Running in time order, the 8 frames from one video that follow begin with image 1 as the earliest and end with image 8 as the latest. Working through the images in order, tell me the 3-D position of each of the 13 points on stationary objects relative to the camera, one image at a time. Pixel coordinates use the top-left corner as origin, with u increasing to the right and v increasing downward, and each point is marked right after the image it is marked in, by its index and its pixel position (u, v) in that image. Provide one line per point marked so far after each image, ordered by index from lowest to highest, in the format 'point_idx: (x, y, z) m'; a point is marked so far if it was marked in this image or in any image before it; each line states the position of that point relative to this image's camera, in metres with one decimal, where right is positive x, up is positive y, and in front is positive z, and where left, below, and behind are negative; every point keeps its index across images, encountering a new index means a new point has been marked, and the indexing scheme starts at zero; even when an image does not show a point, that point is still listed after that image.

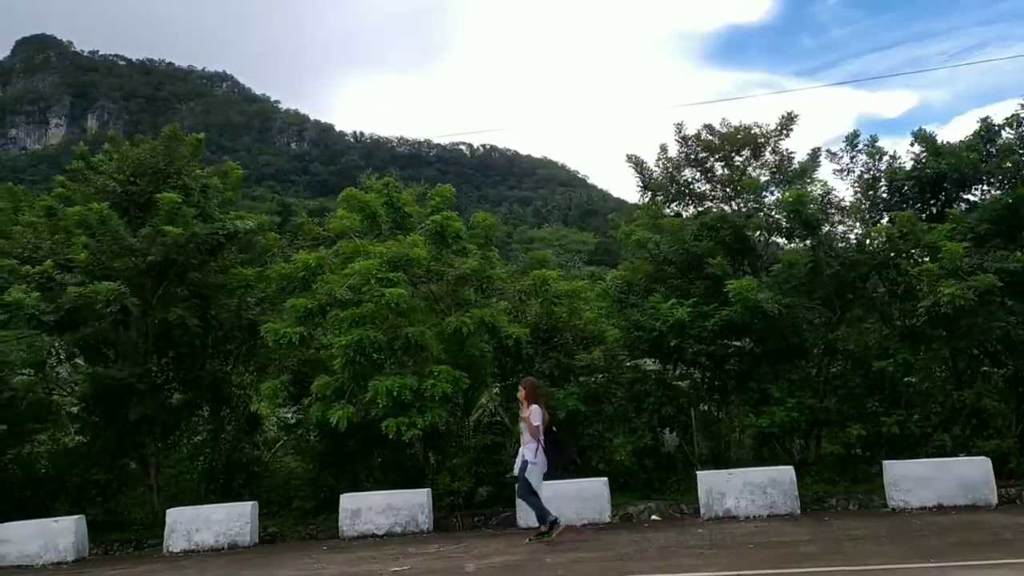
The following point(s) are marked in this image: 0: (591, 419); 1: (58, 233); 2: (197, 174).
0: (+0.9, -1.6, +10.2) m
1: (-5.3, +0.6, +10.1) m
2: (-3.8, +1.4, +10.6) m
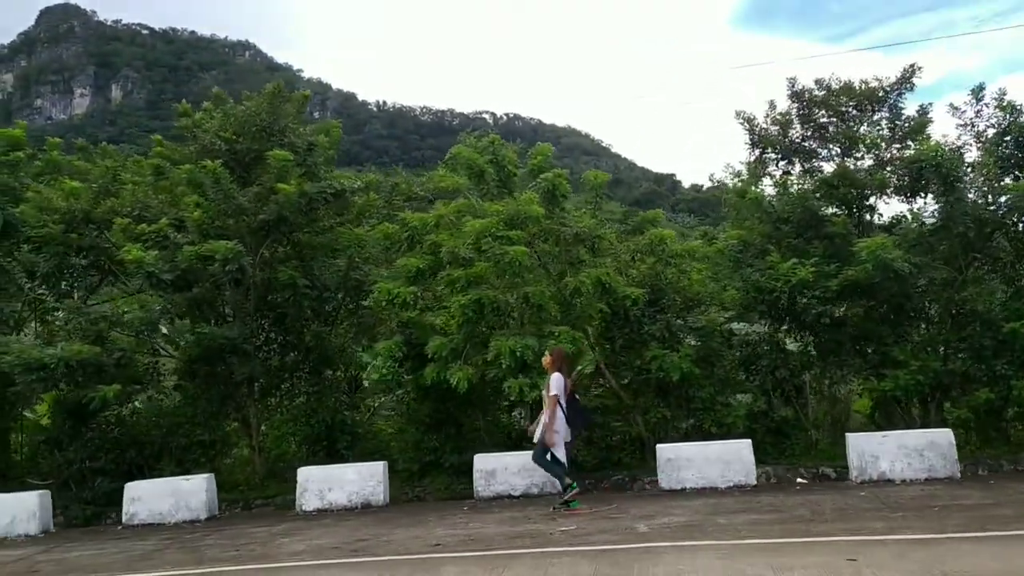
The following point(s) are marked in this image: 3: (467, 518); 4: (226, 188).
0: (+2.2, -1.1, +10.0) m
1: (-4.0, +1.1, +10.0) m
2: (-2.4, +1.9, +10.4) m
3: (-0.3, -1.8, +6.6) m
4: (-3.1, +1.2, +9.7) m
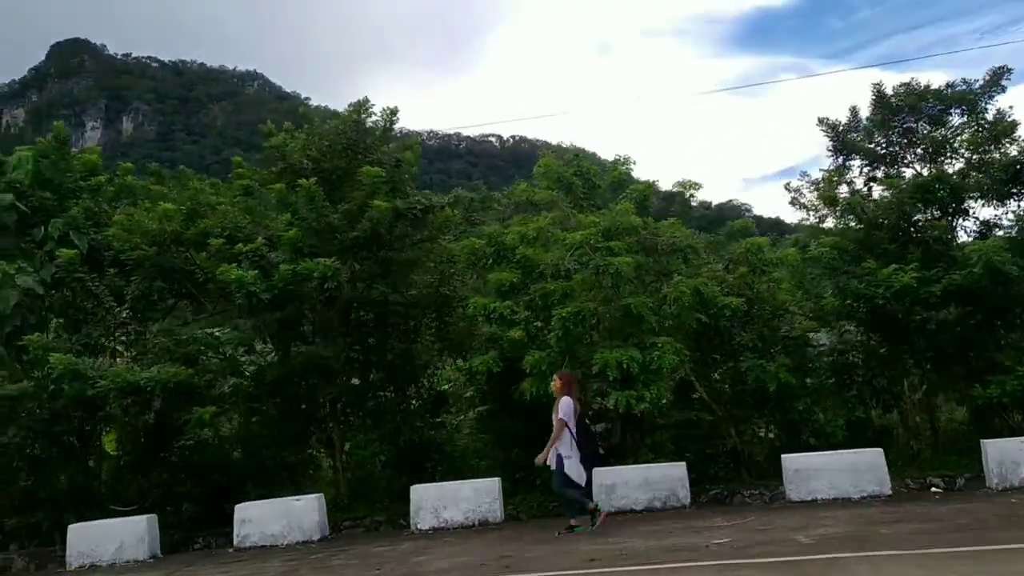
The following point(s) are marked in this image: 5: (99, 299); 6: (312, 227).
0: (+3.3, -1.2, +9.8) m
1: (-3.0, +0.9, +10.0) m
2: (-1.4, +1.7, +10.3) m
3: (+0.7, -1.8, +6.4) m
4: (-2.1, +0.9, +9.6) m
5: (-4.9, -0.1, +10.2) m
6: (-2.2, +0.7, +9.5) m
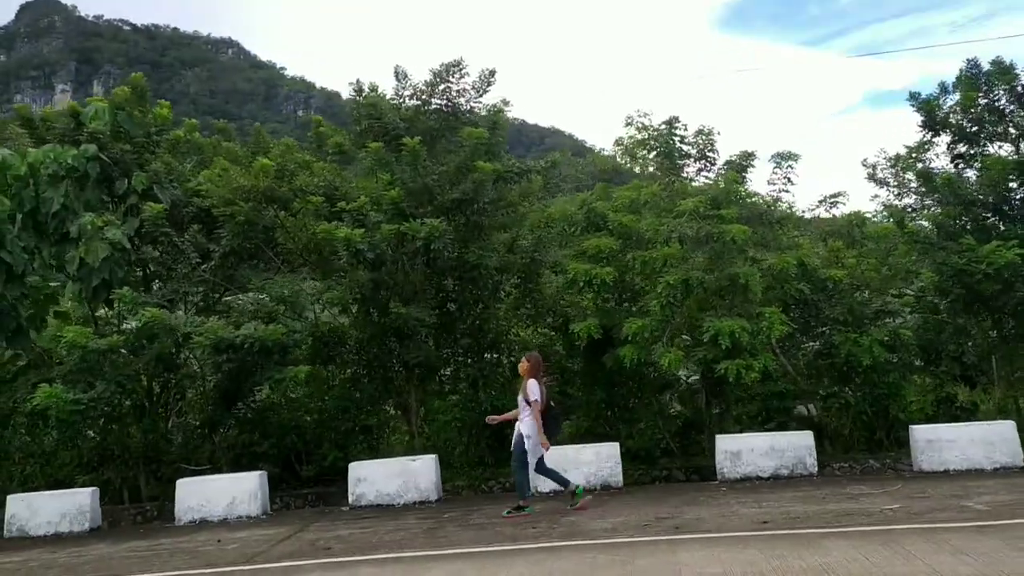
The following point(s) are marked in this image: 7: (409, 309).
0: (+4.4, -0.9, +9.8) m
1: (-1.9, +1.3, +9.8) m
2: (-0.3, +2.1, +10.2) m
3: (+1.8, -1.6, +6.4) m
4: (-1.0, +1.4, +9.5) m
5: (-3.8, +0.4, +10.0) m
6: (-1.1, +1.1, +9.3) m
7: (-1.0, -0.2, +10.2) m
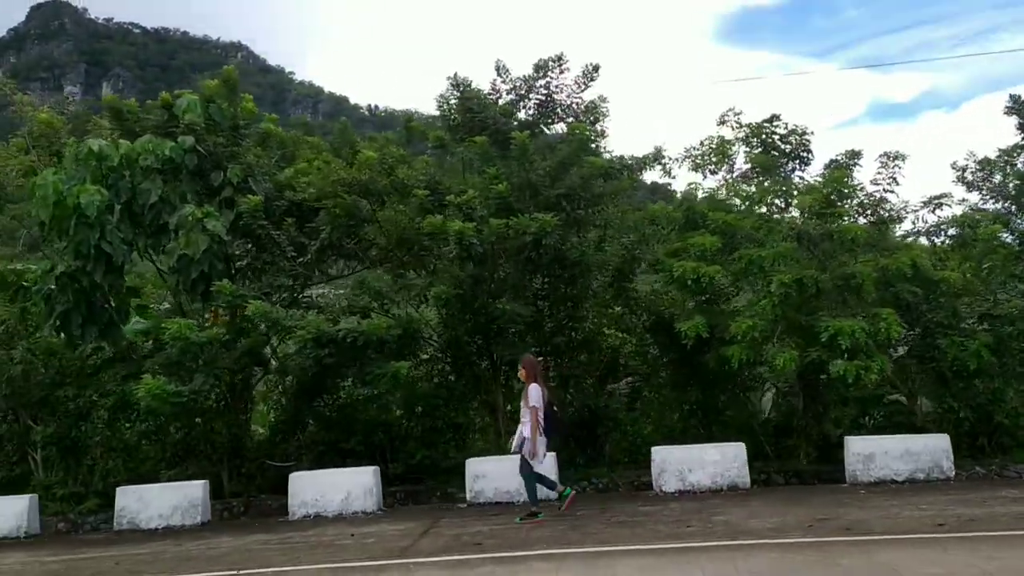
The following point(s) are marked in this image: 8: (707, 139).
0: (+5.5, -1.0, +9.7) m
1: (-0.8, +1.4, +9.7) m
2: (+0.9, +2.1, +10.1) m
3: (+2.9, -1.5, +6.2) m
4: (+0.1, +1.4, +9.4) m
5: (-2.7, +0.5, +9.9) m
6: (0.0, +1.2, +9.2) m
7: (+0.2, -0.2, +10.0) m
8: (+2.6, +2.0, +11.1) m
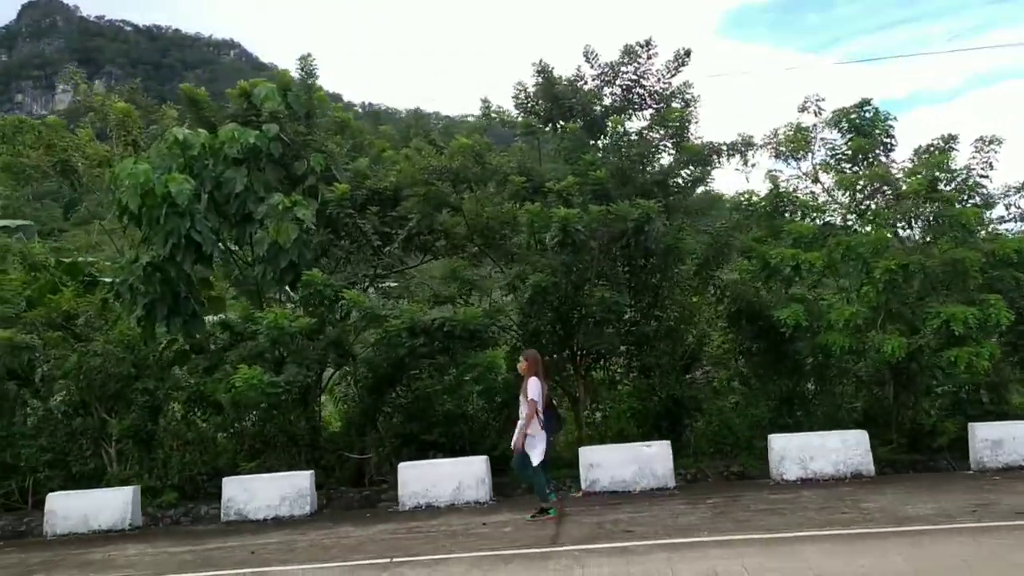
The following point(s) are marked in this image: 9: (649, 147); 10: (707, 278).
0: (+6.5, -0.8, +9.5) m
1: (+0.3, +1.5, +9.6) m
2: (+1.9, +2.3, +9.9) m
3: (+3.9, -1.4, +6.1) m
4: (+1.1, +1.5, +9.3) m
5: (-1.7, +0.6, +9.8) m
6: (+1.0, +1.3, +9.1) m
7: (+1.2, -0.1, +9.9) m
8: (+3.6, +2.1, +11.0) m
9: (+1.4, +1.5, +9.3) m
10: (+2.3, +0.1, +10.3) m
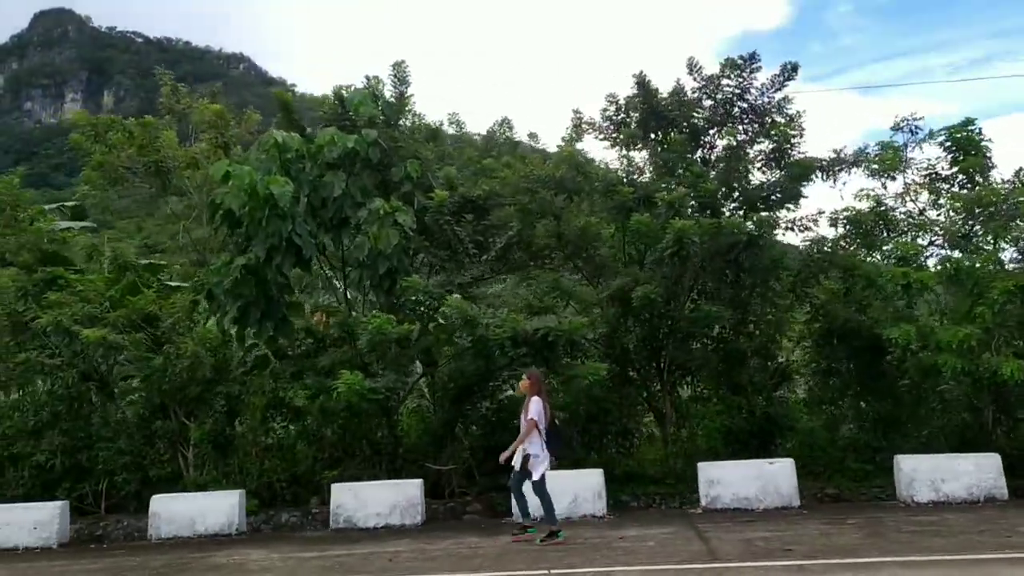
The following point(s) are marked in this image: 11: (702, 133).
0: (+7.5, -1.1, +9.3) m
1: (+1.4, +1.4, +9.5) m
2: (+3.0, +2.1, +9.9) m
3: (+4.9, -1.6, +5.9) m
4: (+2.3, +1.4, +9.2) m
5: (-0.6, +0.5, +9.7) m
6: (+2.2, +1.1, +9.0) m
7: (+2.3, -0.2, +9.8) m
8: (+4.7, +1.9, +10.9) m
9: (+2.5, +1.4, +9.2) m
10: (+3.4, -0.1, +10.2) m
11: (+1.9, +1.8, +9.6) m
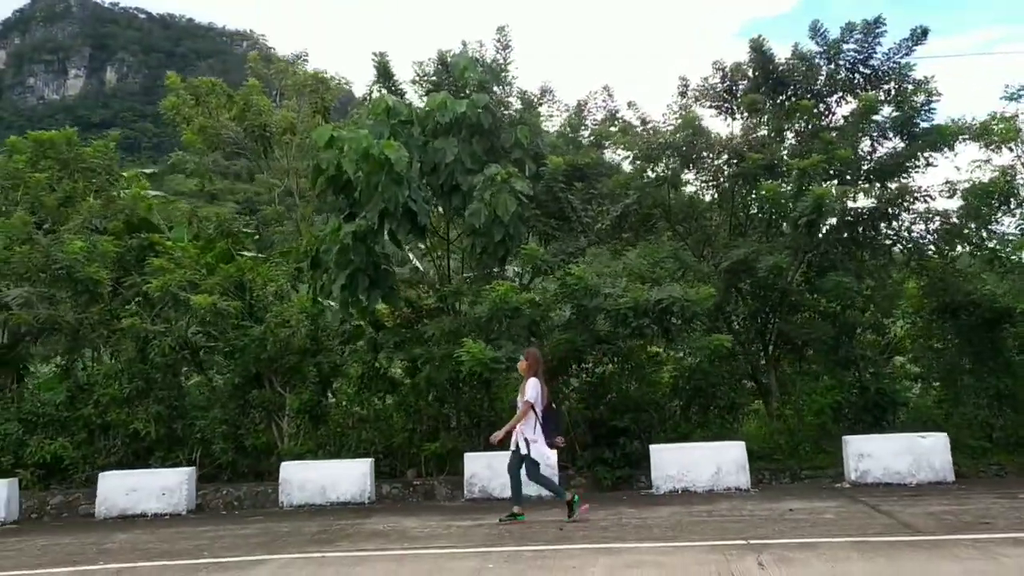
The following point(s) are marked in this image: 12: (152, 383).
0: (+8.8, -0.8, +9.1) m
1: (+2.6, +1.7, +9.2) m
2: (+4.3, +2.4, +9.6) m
3: (+6.1, -1.4, +5.7) m
4: (+3.5, +1.7, +8.9) m
5: (+0.7, +0.8, +9.5) m
6: (+3.4, +1.4, +8.7) m
7: (+3.5, +0.1, +9.6) m
8: (+6.0, +2.2, +10.6) m
9: (+3.8, +1.7, +8.9) m
10: (+4.7, +0.2, +9.9) m
11: (+3.2, +2.2, +9.3) m
12: (-4.4, -1.2, +10.5) m
